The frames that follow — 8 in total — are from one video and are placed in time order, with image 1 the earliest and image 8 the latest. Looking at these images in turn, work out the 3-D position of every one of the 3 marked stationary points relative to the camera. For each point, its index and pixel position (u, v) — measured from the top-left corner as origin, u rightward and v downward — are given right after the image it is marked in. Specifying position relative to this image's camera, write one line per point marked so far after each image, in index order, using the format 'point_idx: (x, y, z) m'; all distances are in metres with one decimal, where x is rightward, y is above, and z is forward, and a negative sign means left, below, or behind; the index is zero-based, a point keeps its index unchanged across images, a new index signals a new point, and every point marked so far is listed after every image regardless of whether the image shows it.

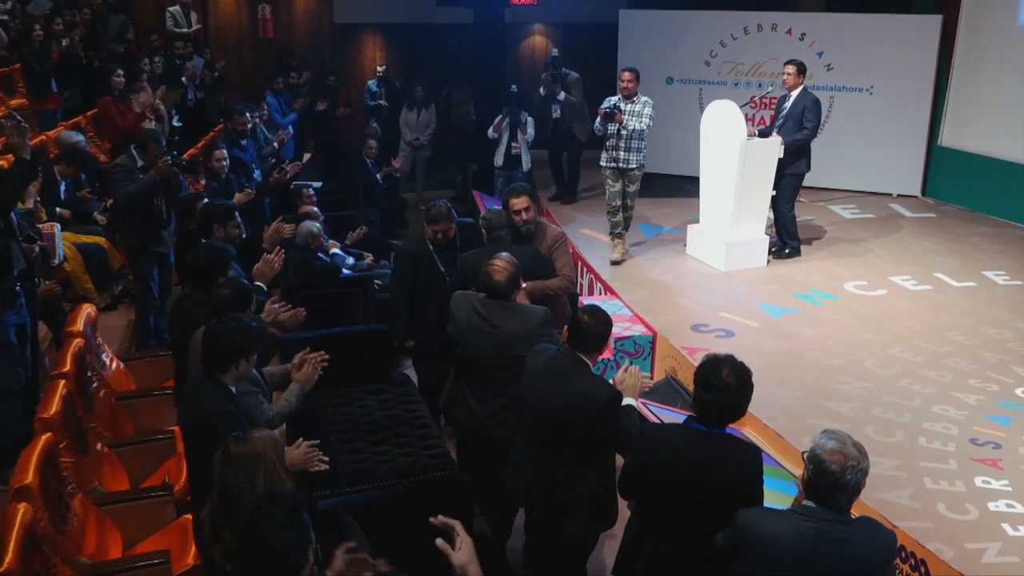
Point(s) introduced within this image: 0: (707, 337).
0: (+0.8, -0.2, +7.0) m
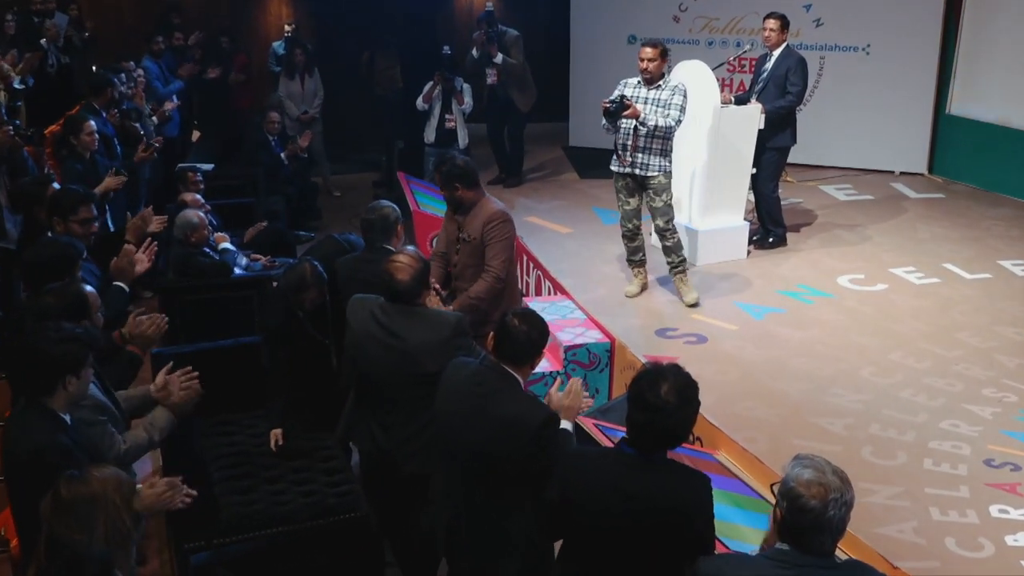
0: (+0.6, -0.2, +5.8) m
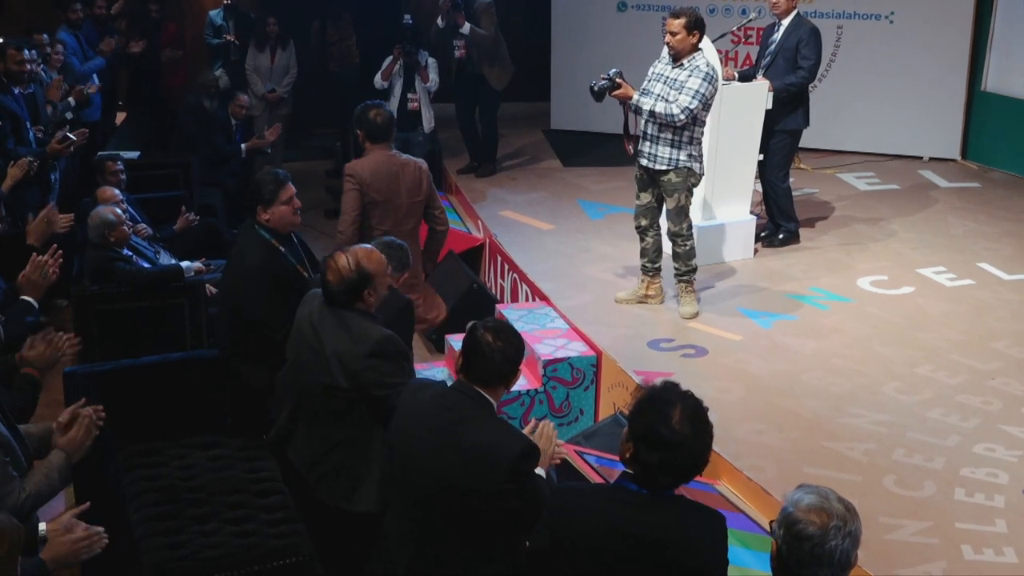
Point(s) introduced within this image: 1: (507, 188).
0: (+0.5, -0.2, +5.0) m
1: (-0.1, +0.4, +6.8) m
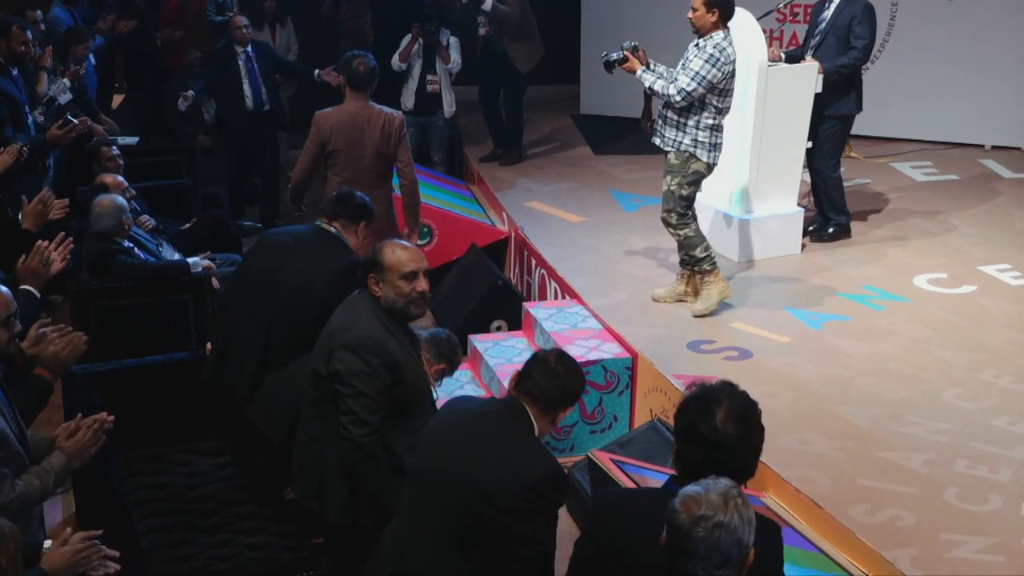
0: (+0.5, -0.2, +4.6) m
1: (+0.1, +0.4, +6.5) m
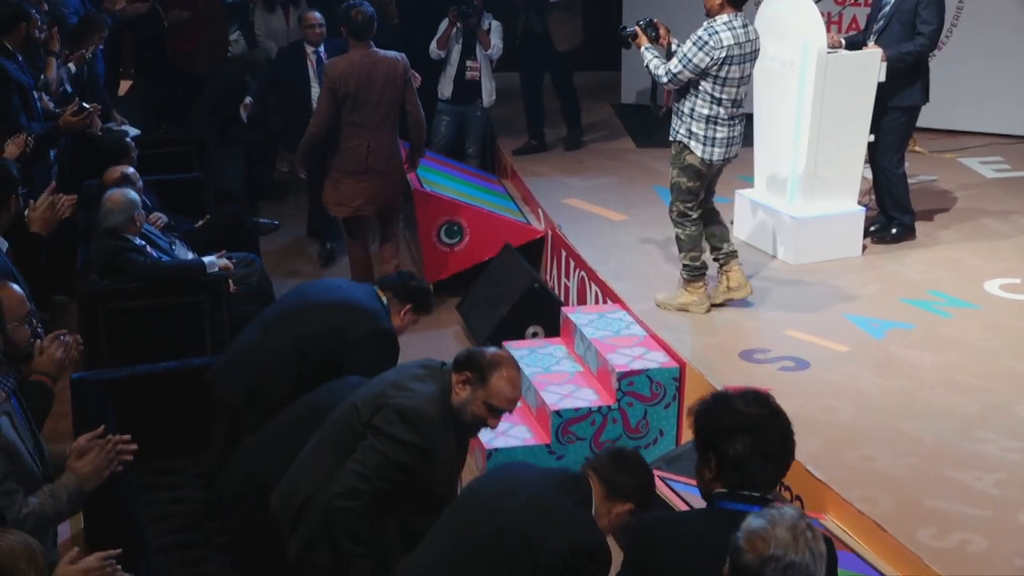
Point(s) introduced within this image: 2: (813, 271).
0: (+0.6, -0.2, +4.2) m
1: (+0.2, +0.4, +6.1) m
2: (+0.9, 0.0, +4.9) m
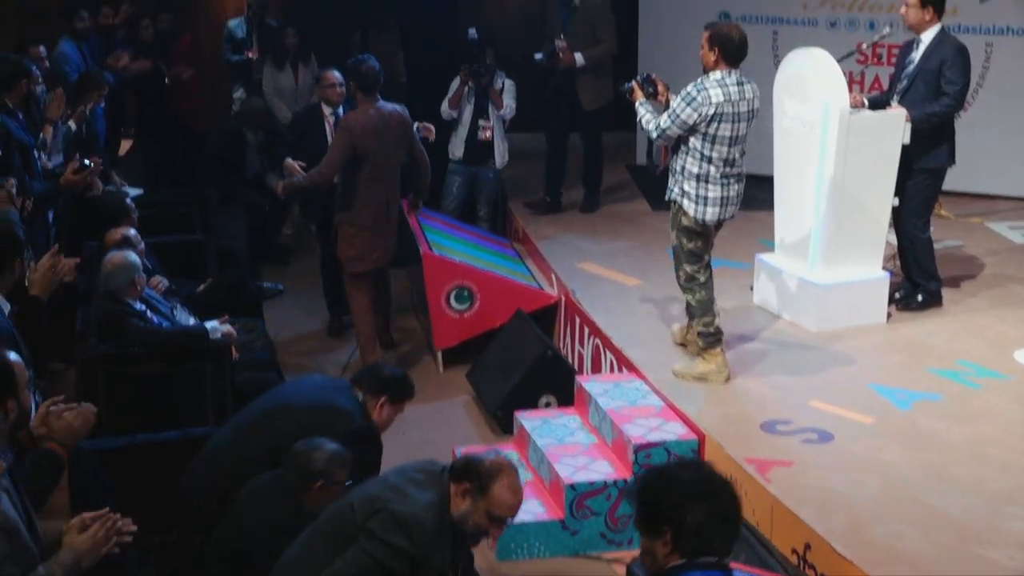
0: (+0.7, -0.4, +4.1) m
1: (+0.3, +0.2, +6.0) m
2: (+0.9, -0.1, +4.7) m
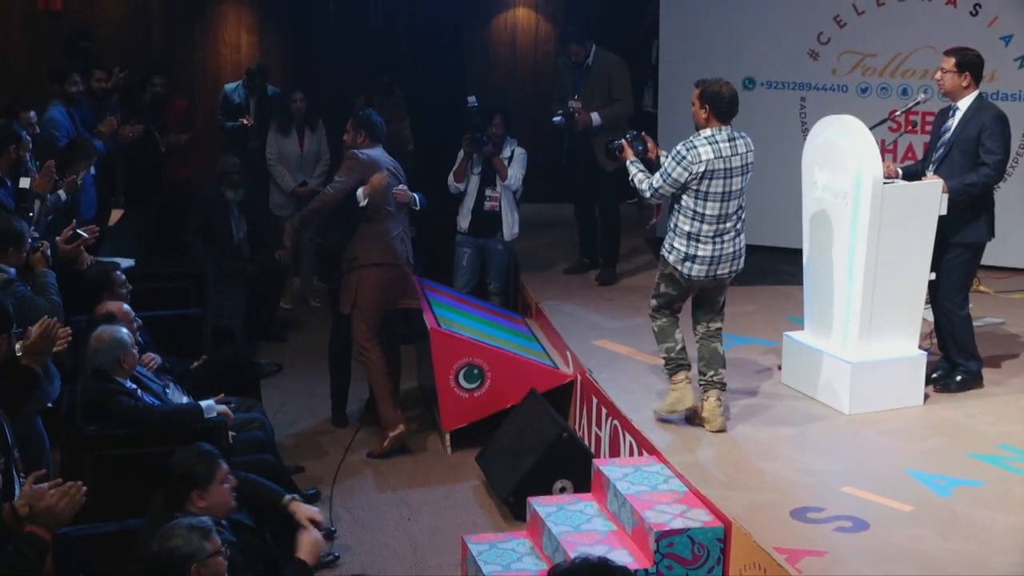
0: (+0.7, -0.5, +3.8) m
1: (+0.3, -0.1, +5.7) m
2: (+0.9, -0.3, +4.4) m
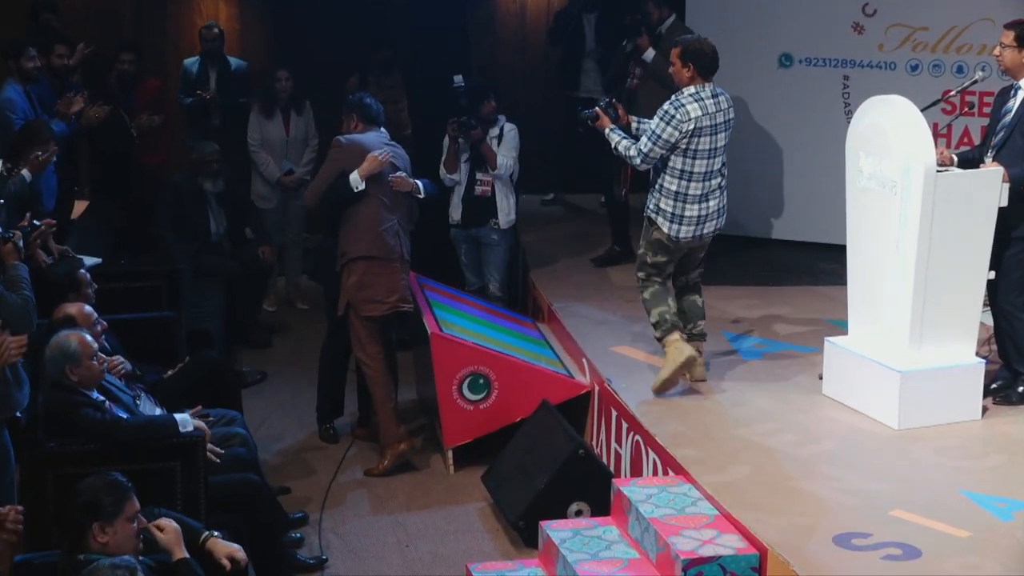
0: (+0.7, -0.5, +3.3) m
1: (+0.4, -0.1, +5.3) m
2: (+1.0, -0.4, +4.0) m
